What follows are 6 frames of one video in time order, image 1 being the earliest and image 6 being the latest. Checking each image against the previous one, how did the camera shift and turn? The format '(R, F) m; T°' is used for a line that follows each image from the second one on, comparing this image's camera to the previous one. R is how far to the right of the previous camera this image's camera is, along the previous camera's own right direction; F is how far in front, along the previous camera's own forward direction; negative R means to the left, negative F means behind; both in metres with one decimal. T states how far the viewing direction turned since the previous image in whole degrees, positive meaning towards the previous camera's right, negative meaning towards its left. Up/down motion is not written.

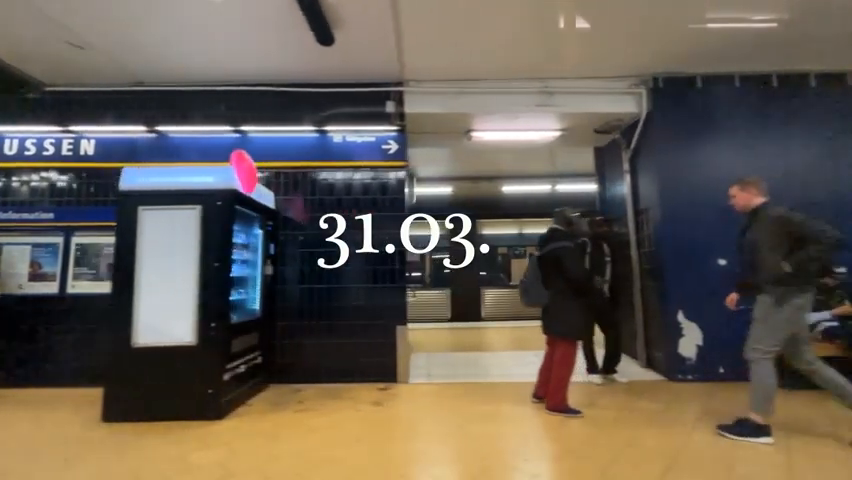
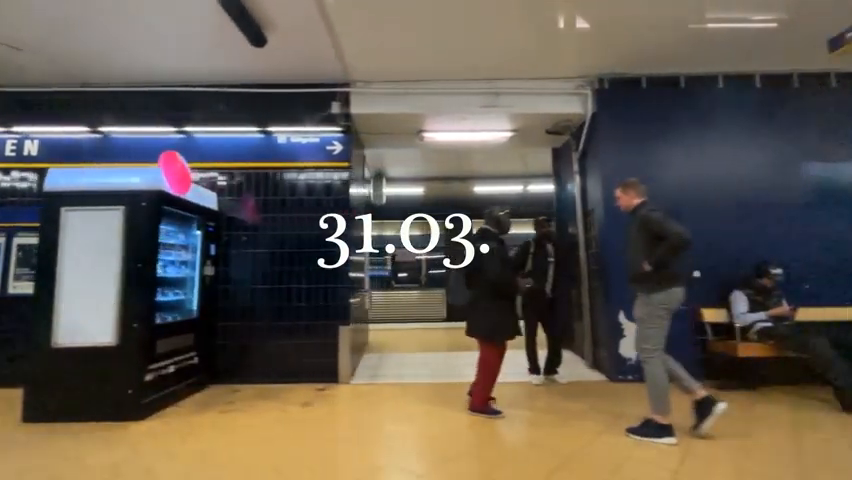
(+0.6, 0.0) m; 0°
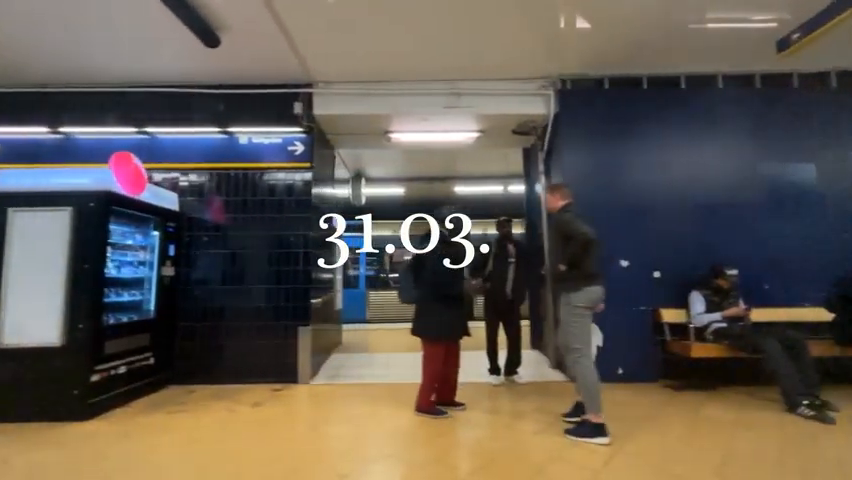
(+0.4, 0.0) m; 0°
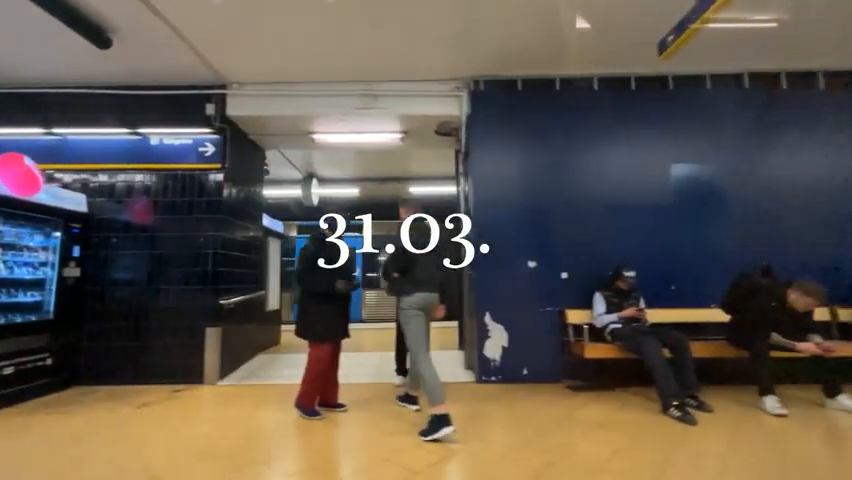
(+1.0, 0.0) m; 0°
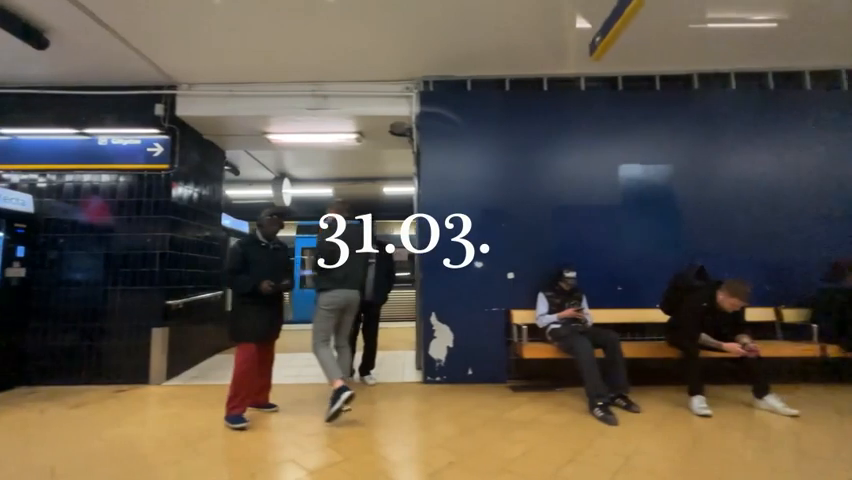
(+0.6, 0.0) m; 0°
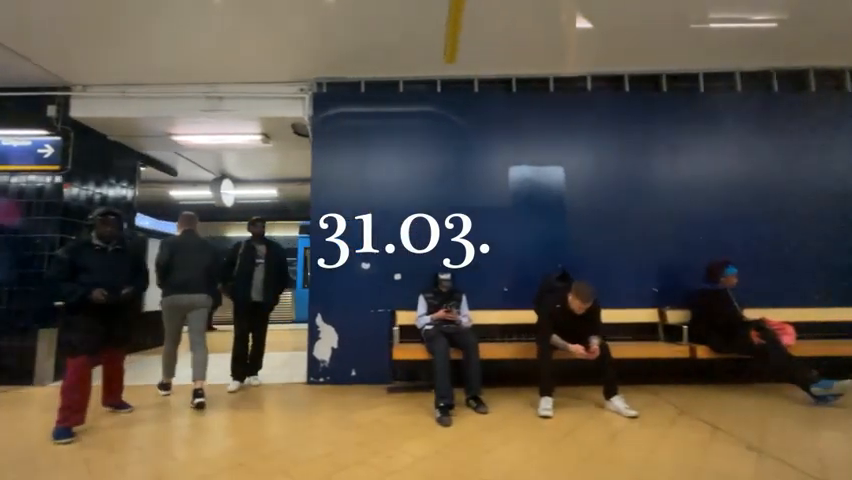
(+1.2, 0.0) m; 0°
